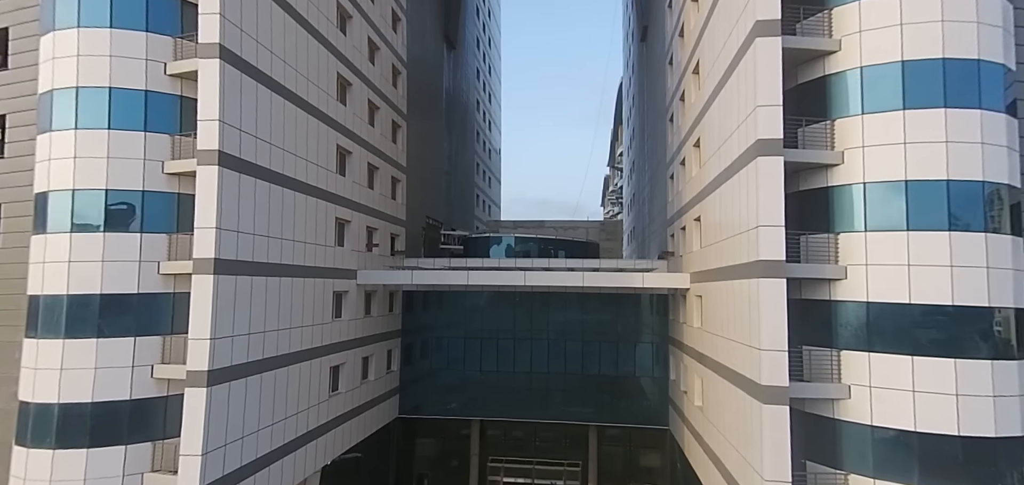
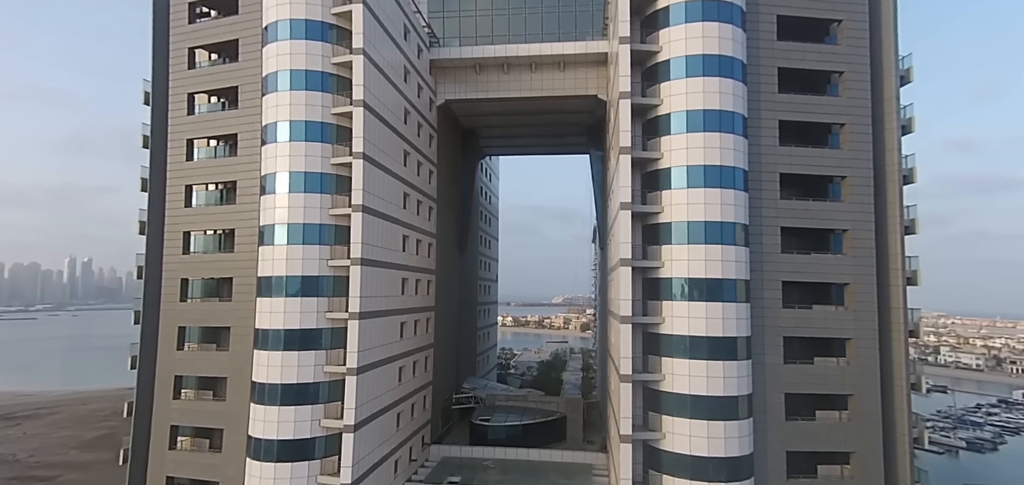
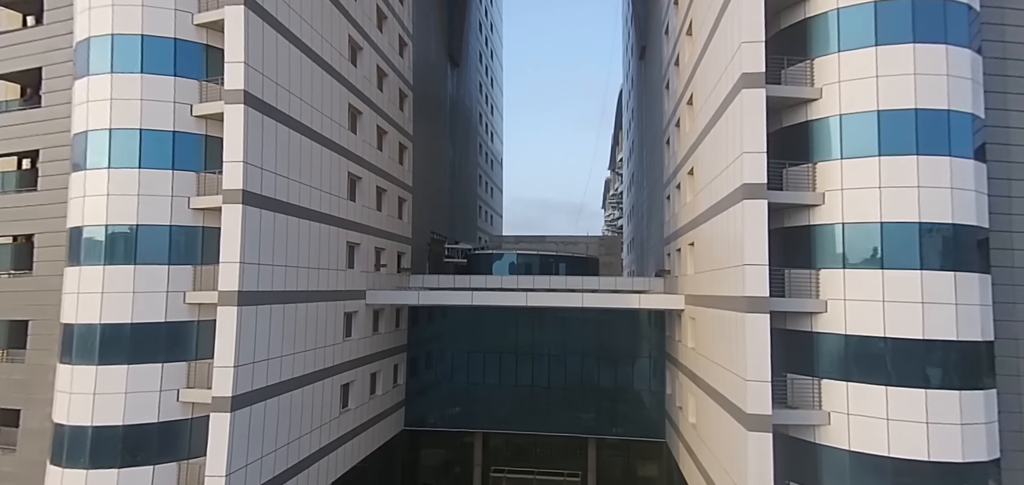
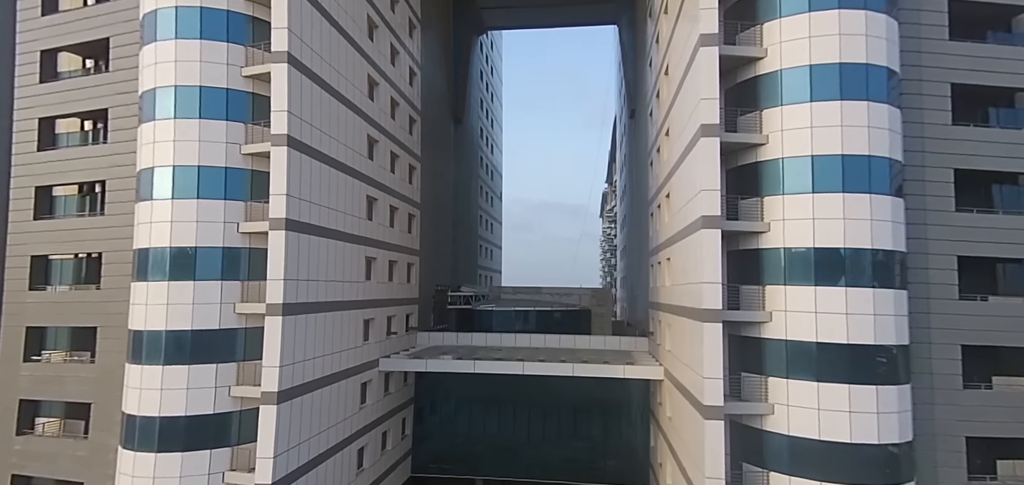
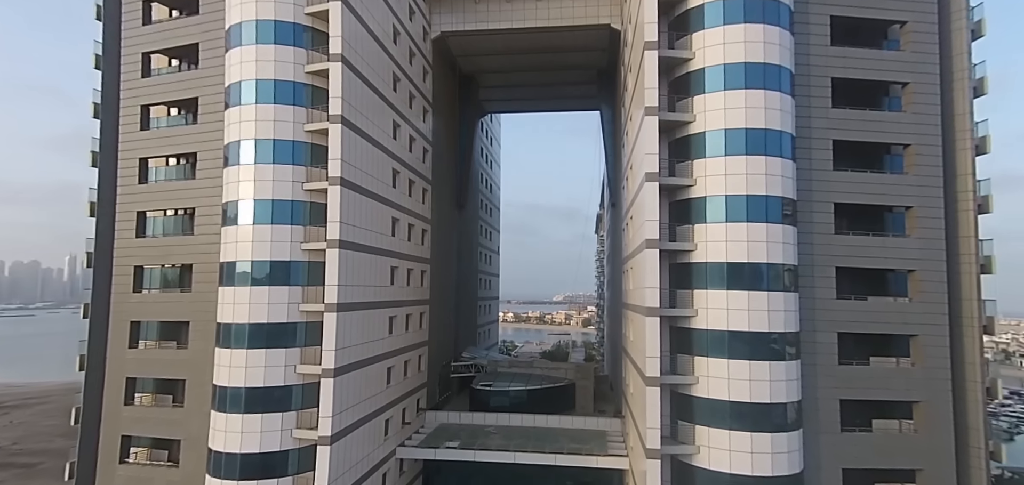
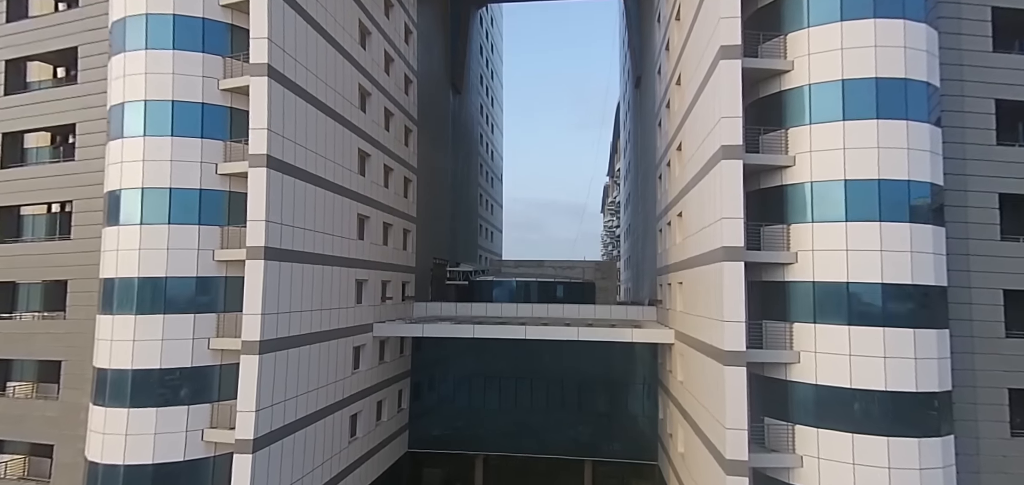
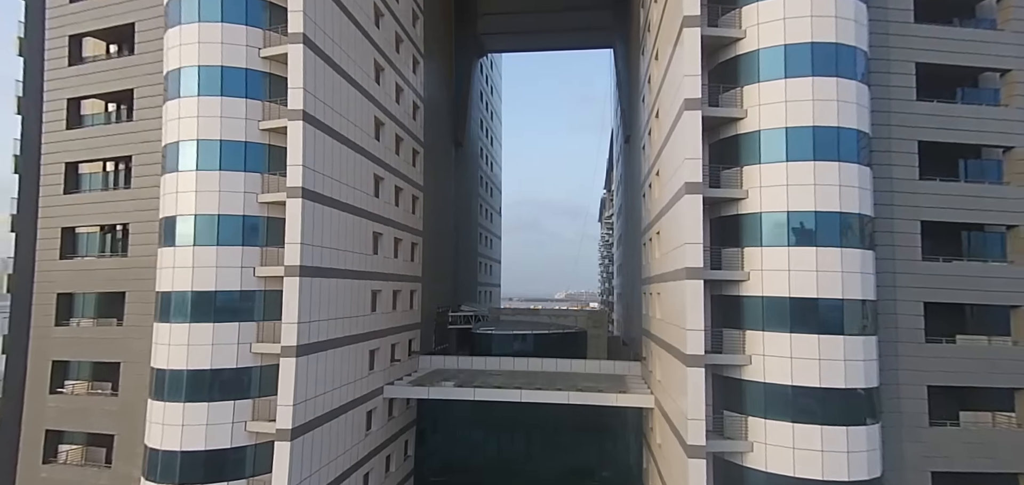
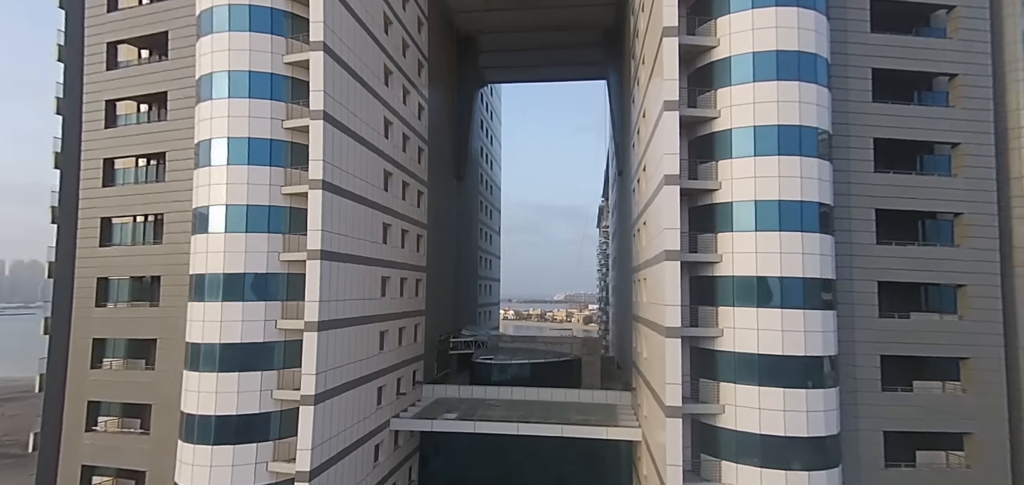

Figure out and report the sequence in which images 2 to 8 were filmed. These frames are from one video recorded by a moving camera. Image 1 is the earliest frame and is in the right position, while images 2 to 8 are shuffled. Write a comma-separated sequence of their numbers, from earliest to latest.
3, 6, 4, 7, 8, 5, 2
